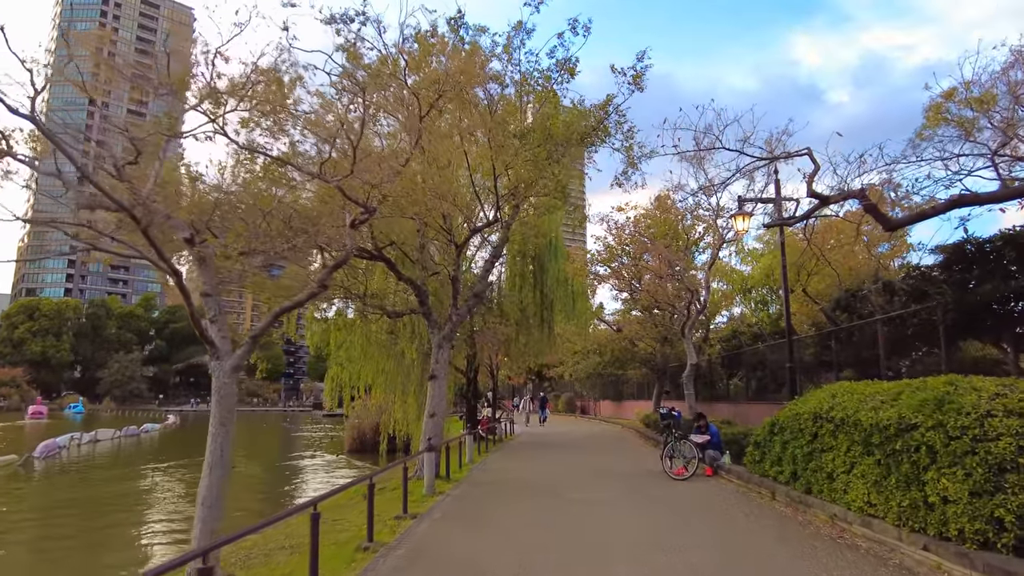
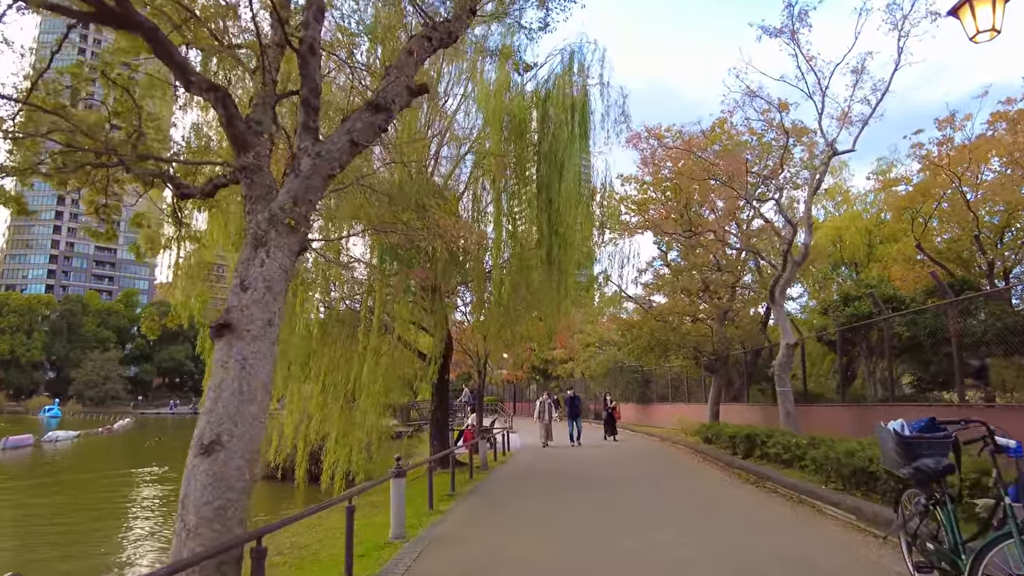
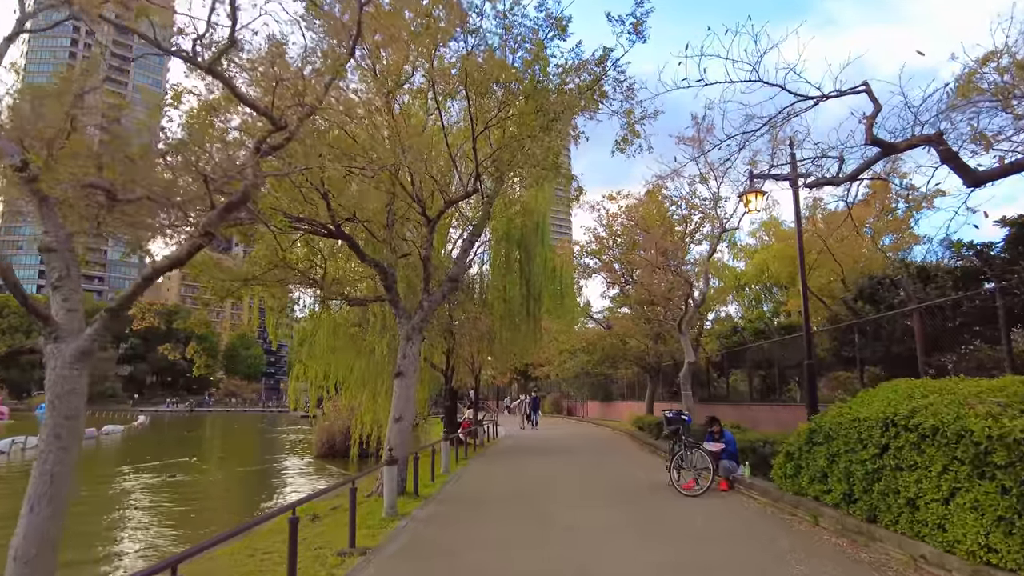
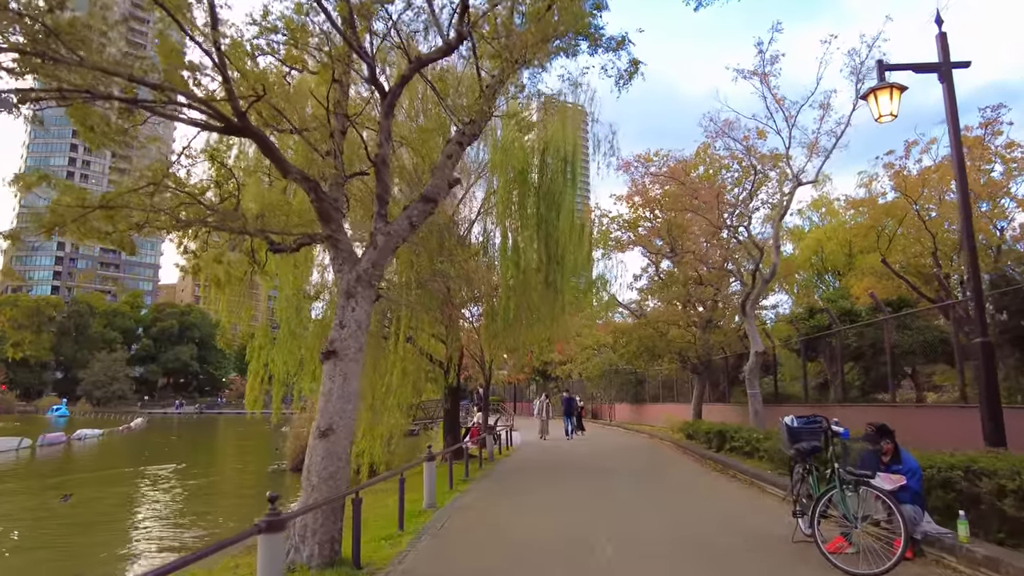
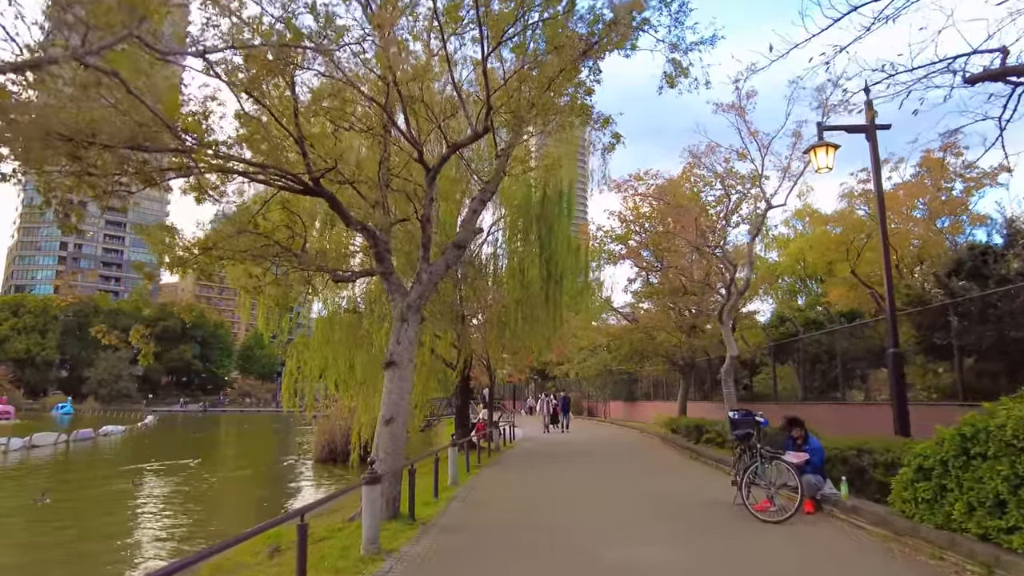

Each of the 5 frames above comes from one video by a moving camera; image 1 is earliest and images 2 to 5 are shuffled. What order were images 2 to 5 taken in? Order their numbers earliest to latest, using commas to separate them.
3, 5, 4, 2
